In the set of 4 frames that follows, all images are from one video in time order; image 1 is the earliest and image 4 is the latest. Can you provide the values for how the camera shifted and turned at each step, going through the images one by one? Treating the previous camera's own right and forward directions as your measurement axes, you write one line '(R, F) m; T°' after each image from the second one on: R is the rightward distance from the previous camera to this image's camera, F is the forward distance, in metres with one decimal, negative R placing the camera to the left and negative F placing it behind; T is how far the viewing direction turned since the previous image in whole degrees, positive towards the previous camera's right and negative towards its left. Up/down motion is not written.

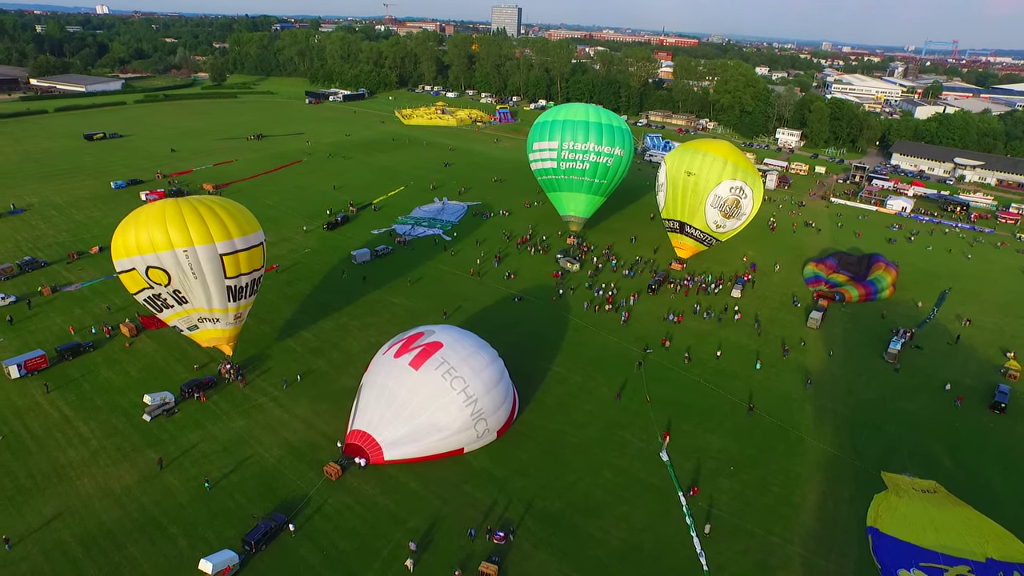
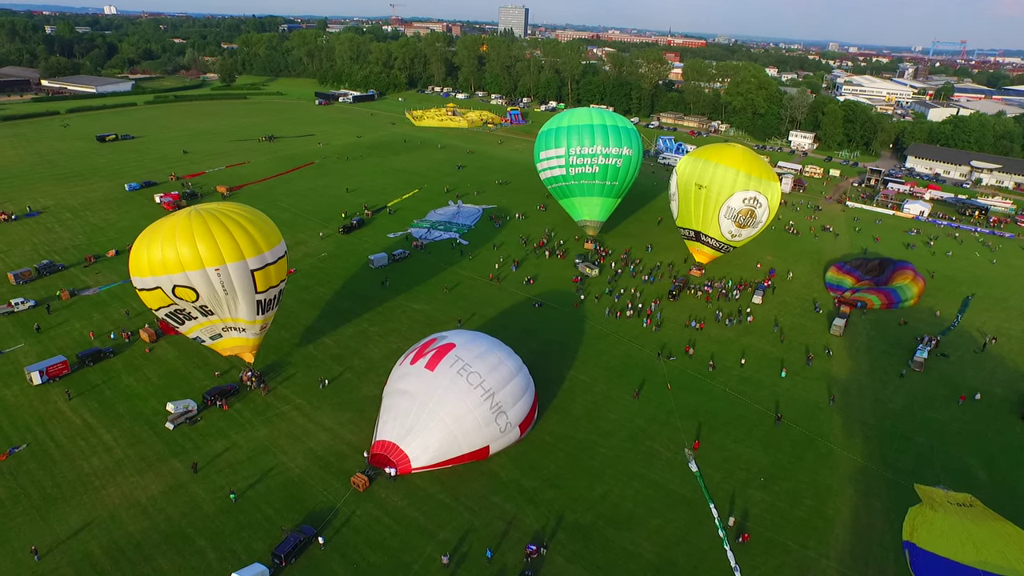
(-0.8, +0.2) m; 0°
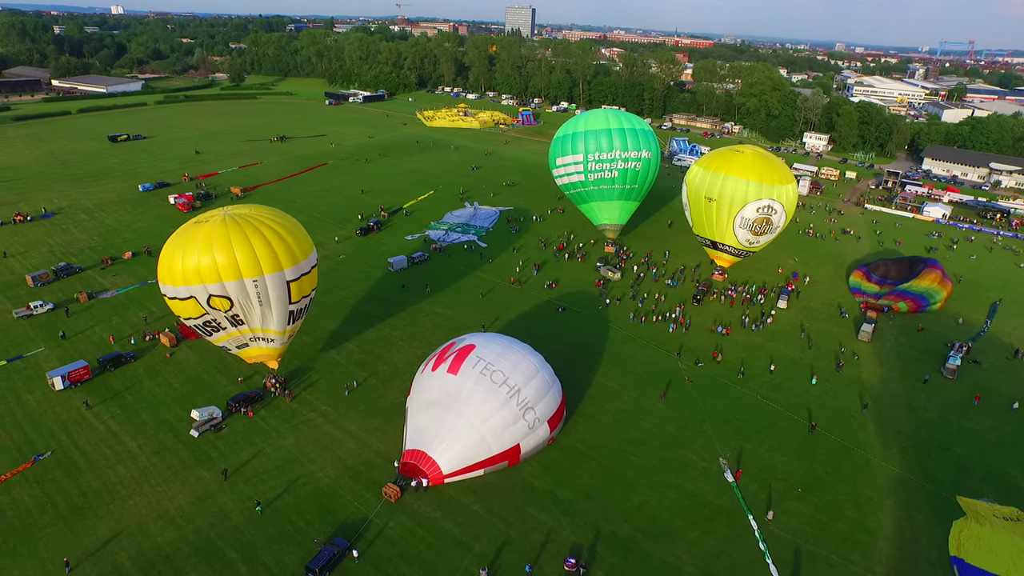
(-1.0, +0.4) m; 0°
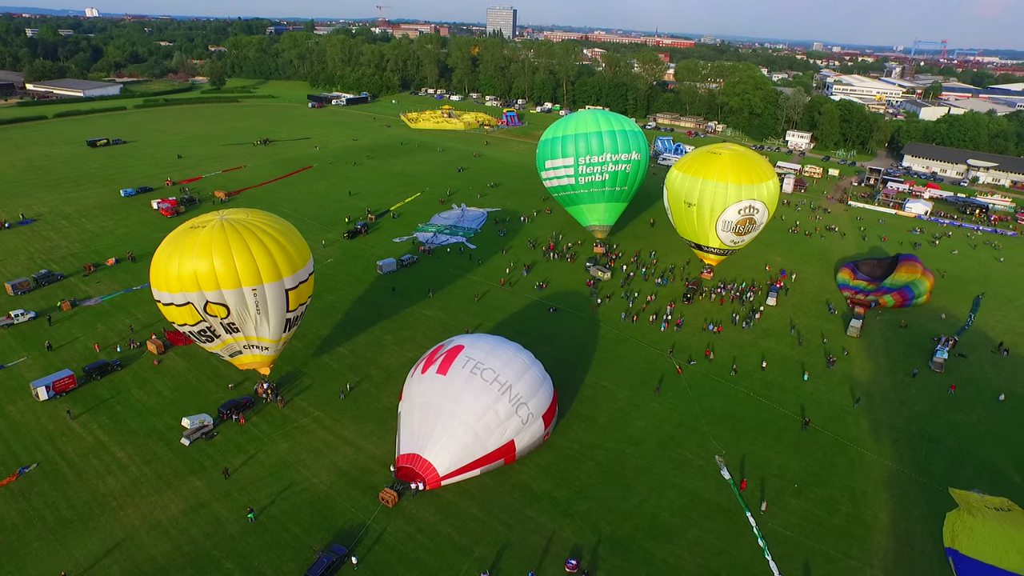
(-0.3, +0.1) m; +1°
